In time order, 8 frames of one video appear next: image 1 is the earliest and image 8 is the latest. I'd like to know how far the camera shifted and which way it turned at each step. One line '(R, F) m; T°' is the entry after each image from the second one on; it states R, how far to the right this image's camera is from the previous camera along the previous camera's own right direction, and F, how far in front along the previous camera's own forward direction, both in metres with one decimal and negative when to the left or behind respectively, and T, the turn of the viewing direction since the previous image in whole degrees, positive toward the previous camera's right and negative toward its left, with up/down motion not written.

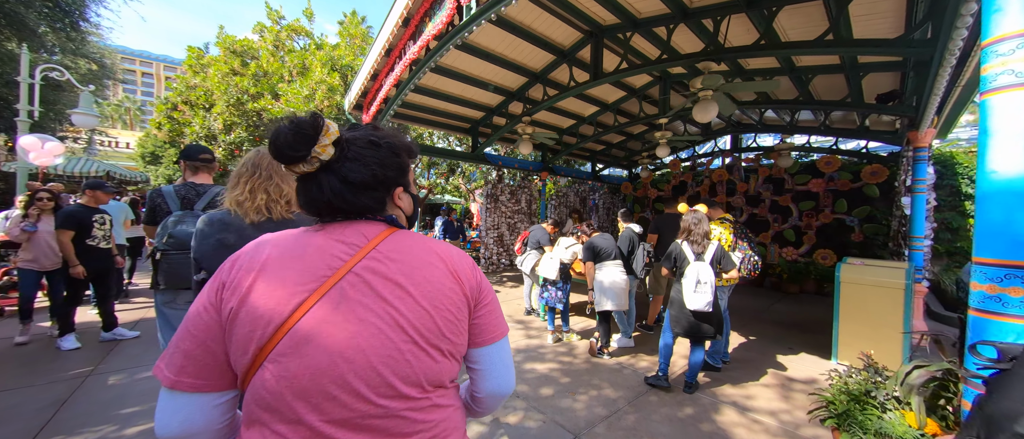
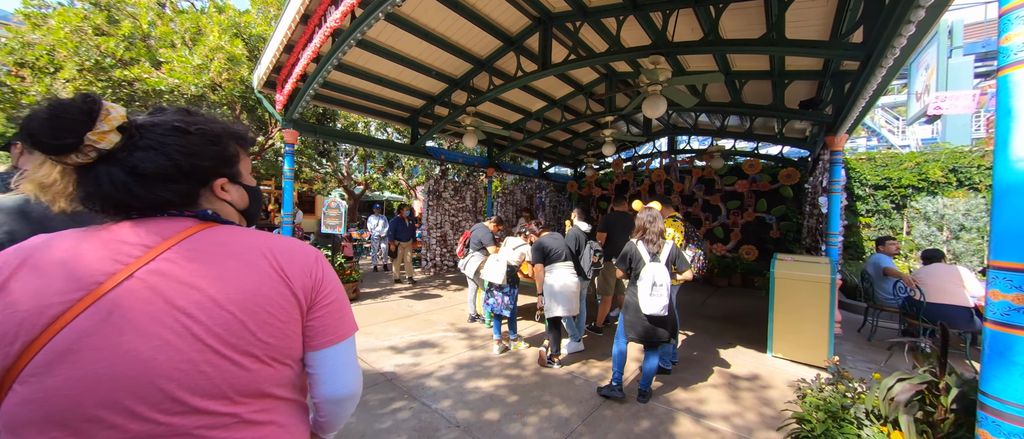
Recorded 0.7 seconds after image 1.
(+0.1, +0.4) m; +9°
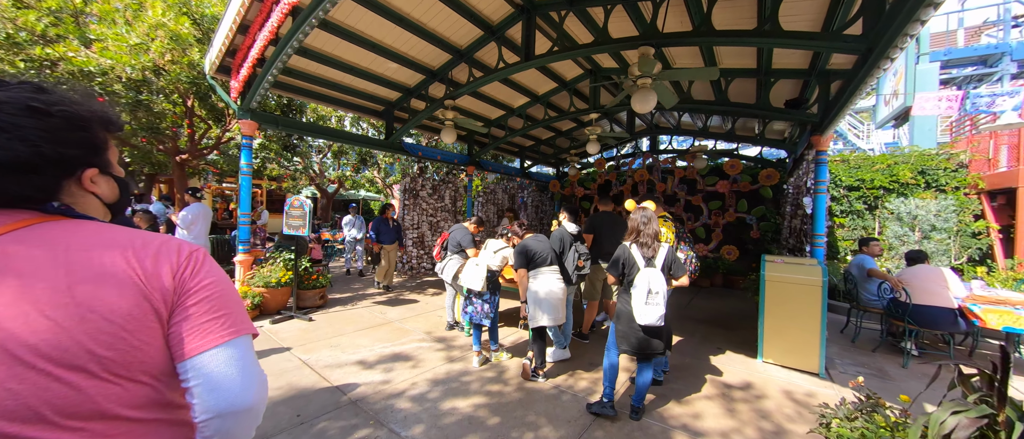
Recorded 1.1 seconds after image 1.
(0.0, +0.3) m; +3°
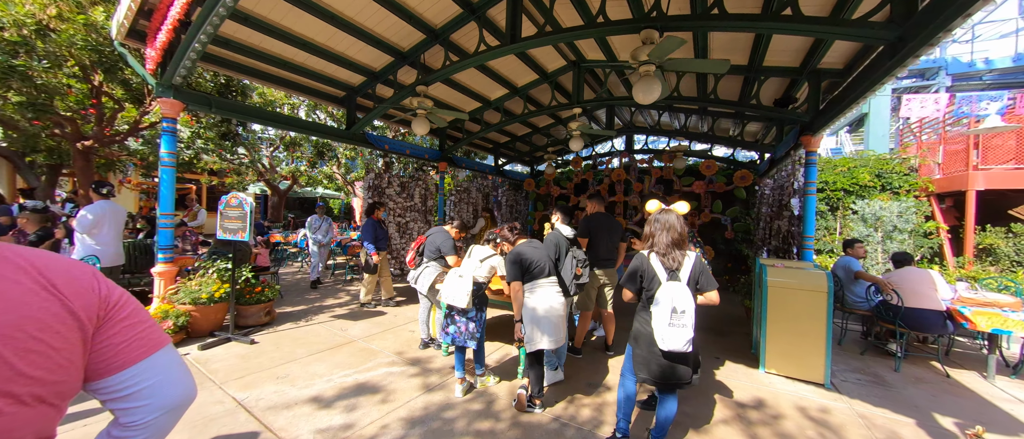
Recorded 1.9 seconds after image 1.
(-0.2, +0.4) m; +6°
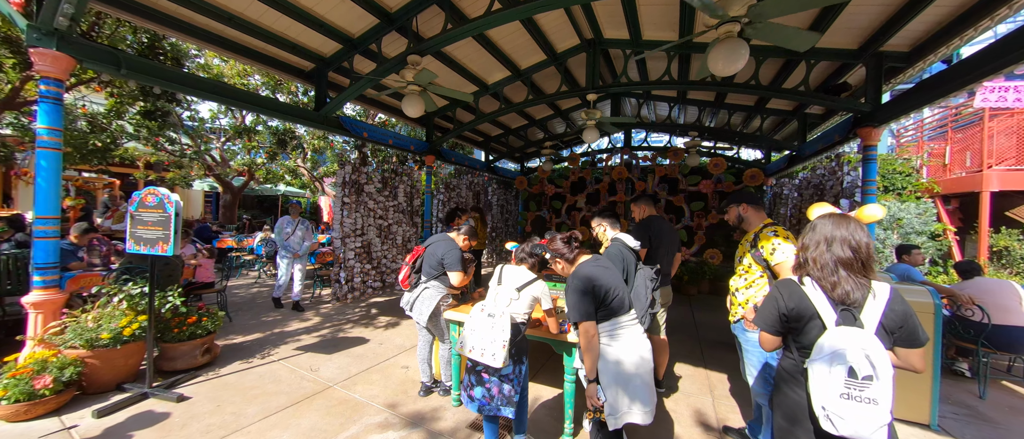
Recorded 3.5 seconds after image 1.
(-0.5, +0.8) m; +5°
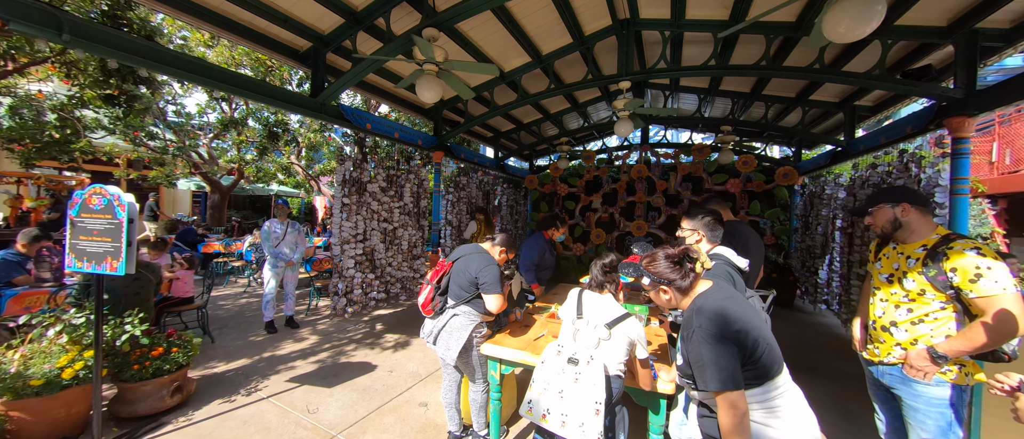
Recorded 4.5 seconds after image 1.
(-0.4, +0.5) m; +1°
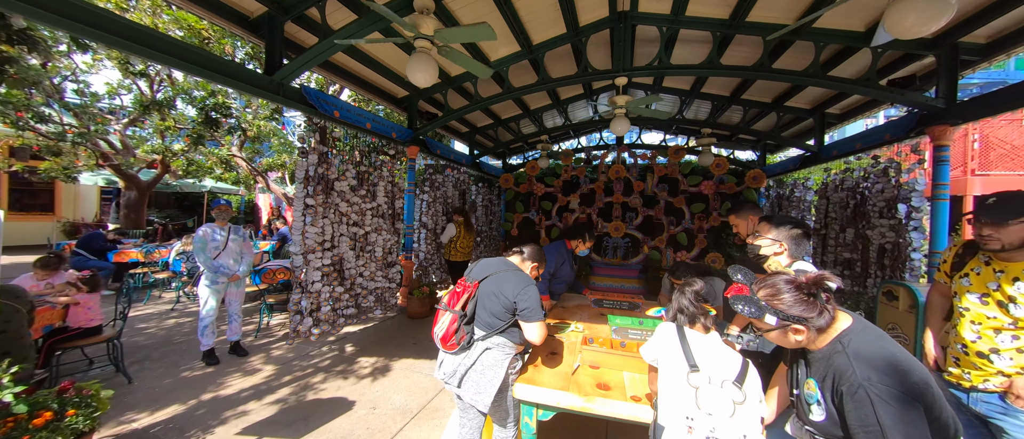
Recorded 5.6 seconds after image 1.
(-0.4, +0.4) m; +7°
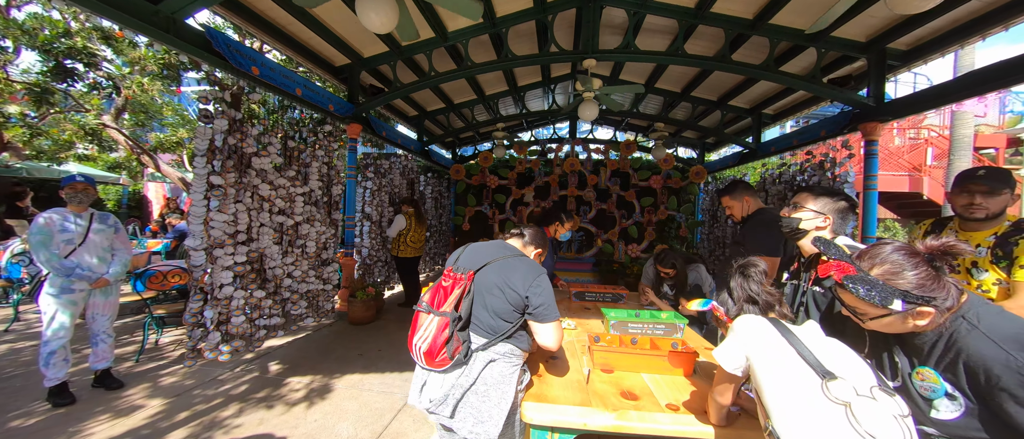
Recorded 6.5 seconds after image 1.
(-0.2, +0.4) m; +10°
